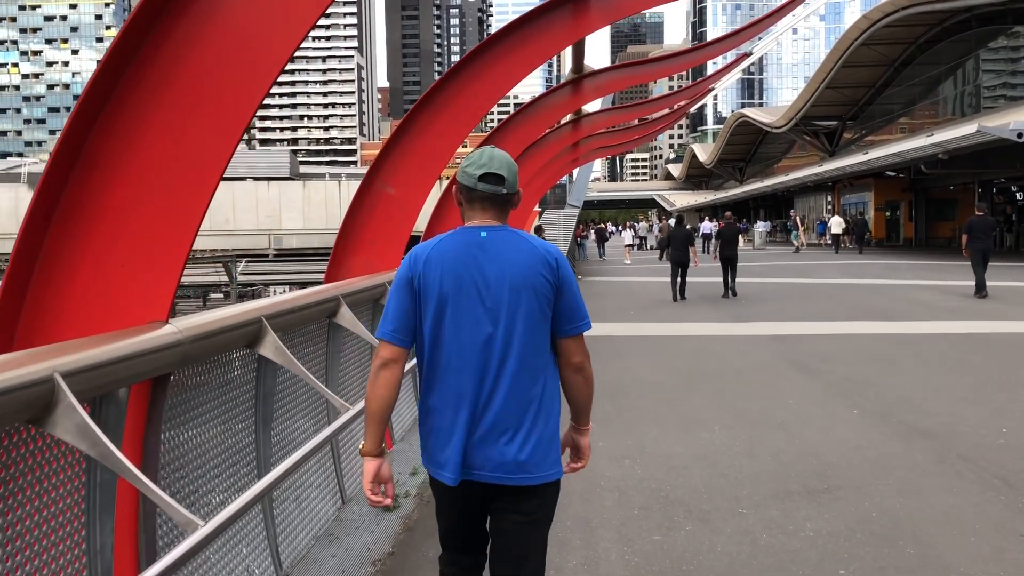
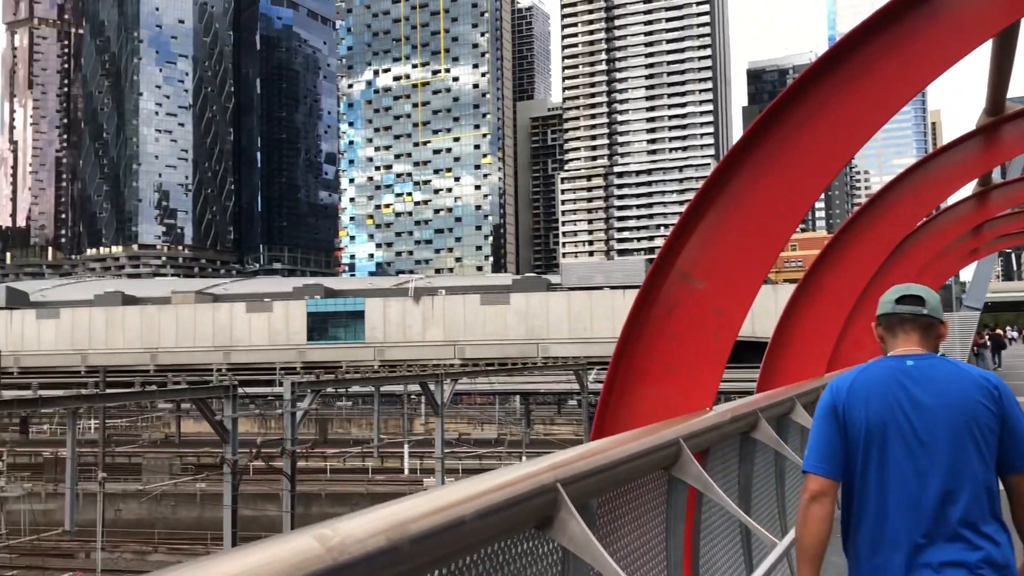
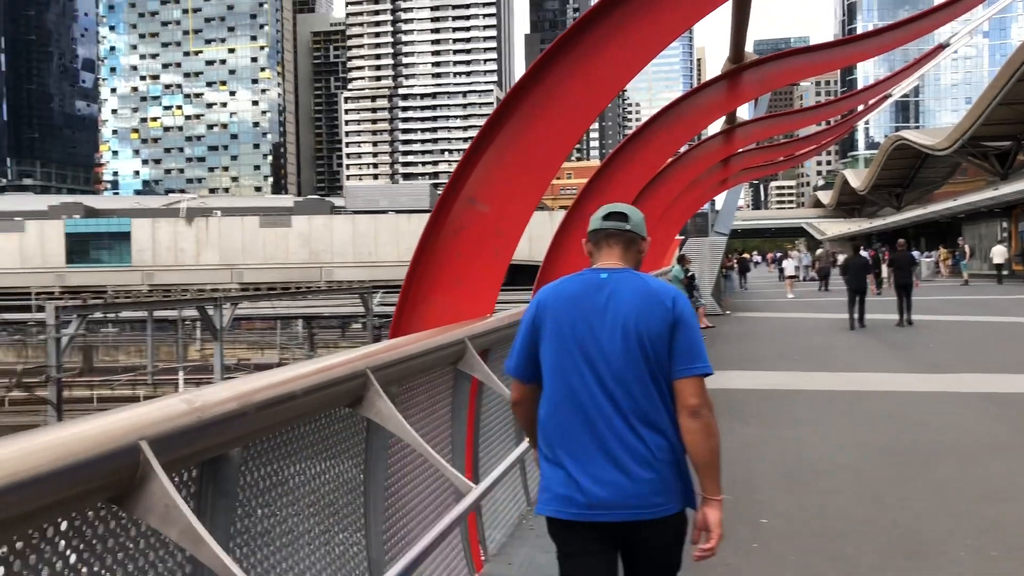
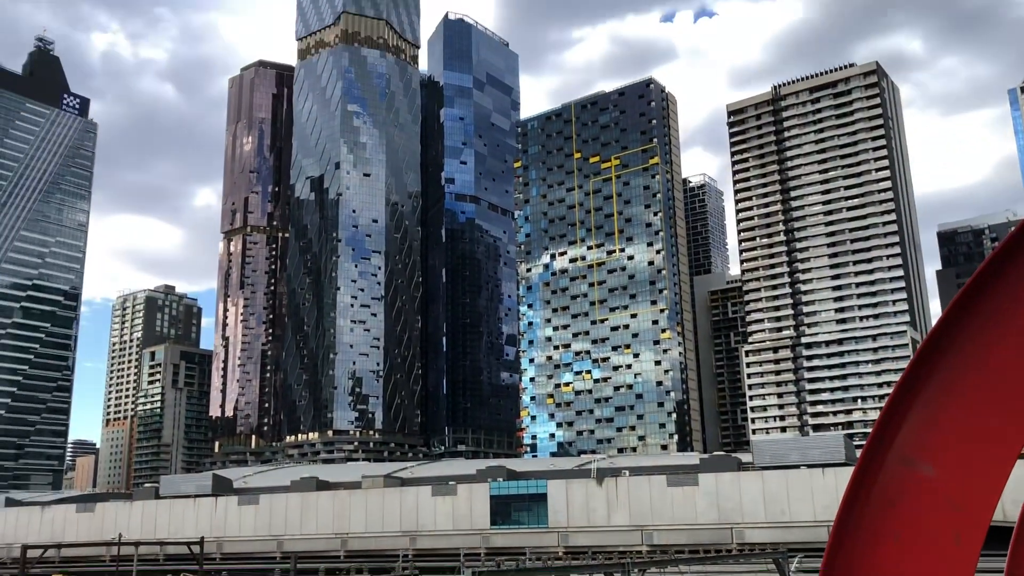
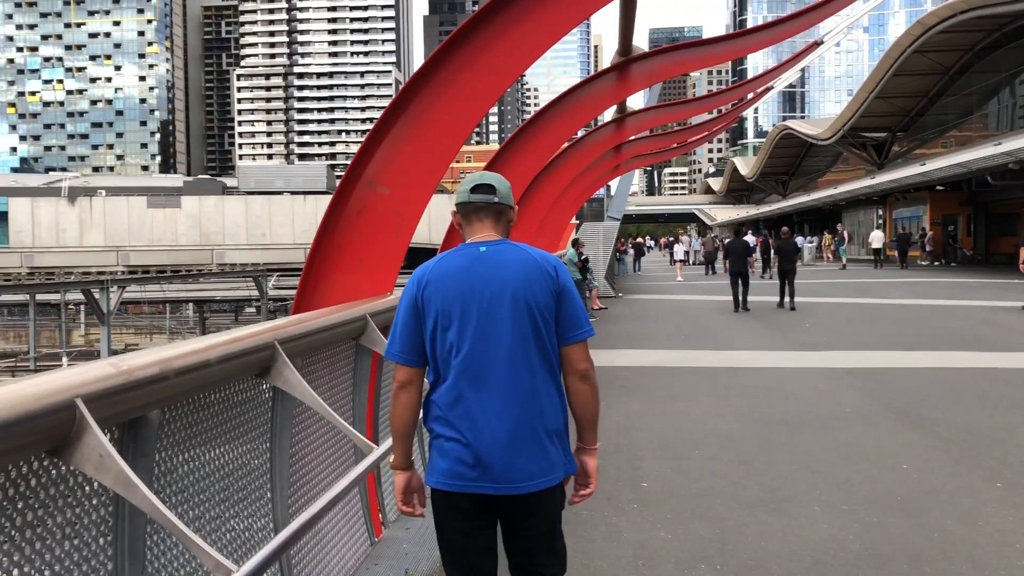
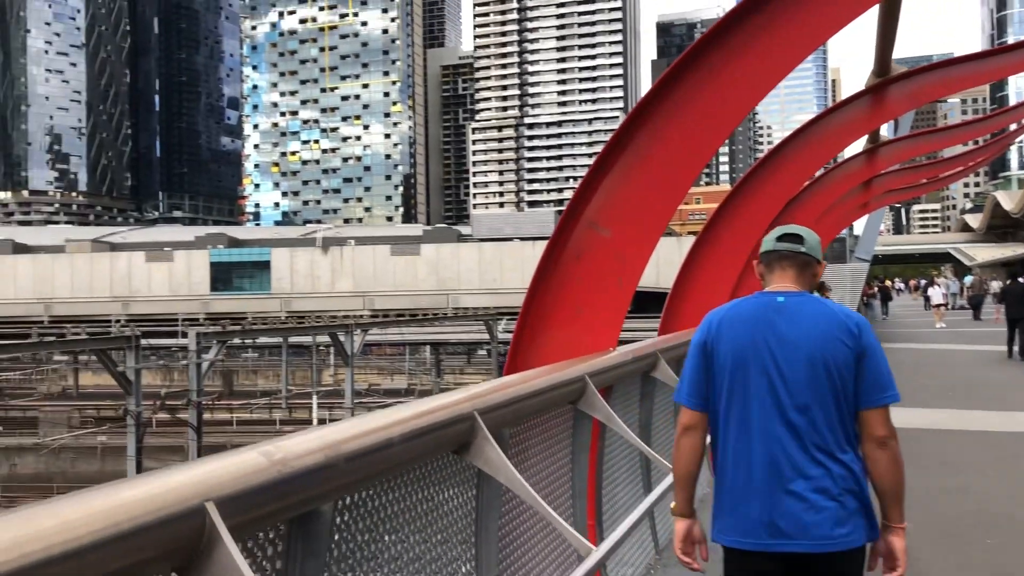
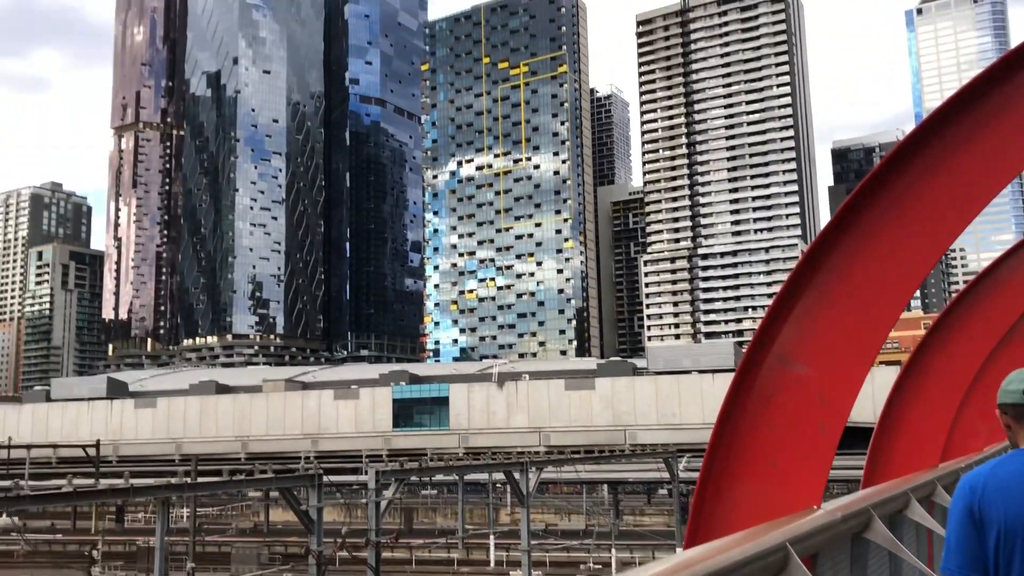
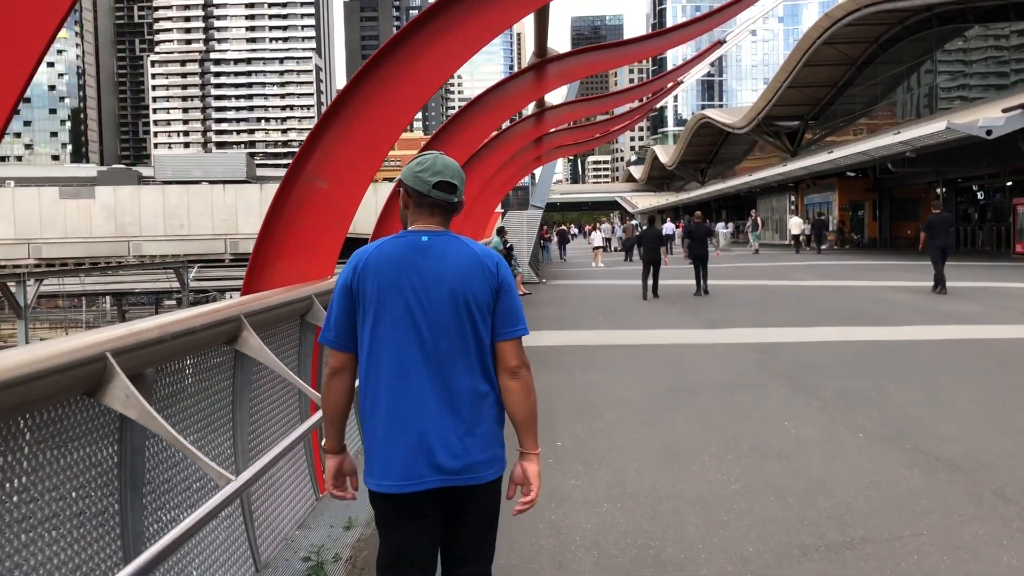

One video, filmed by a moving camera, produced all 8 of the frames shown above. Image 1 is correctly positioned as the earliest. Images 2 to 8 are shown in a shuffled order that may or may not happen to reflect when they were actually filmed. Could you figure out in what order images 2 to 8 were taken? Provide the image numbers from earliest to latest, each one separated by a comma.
8, 5, 3, 6, 2, 7, 4
